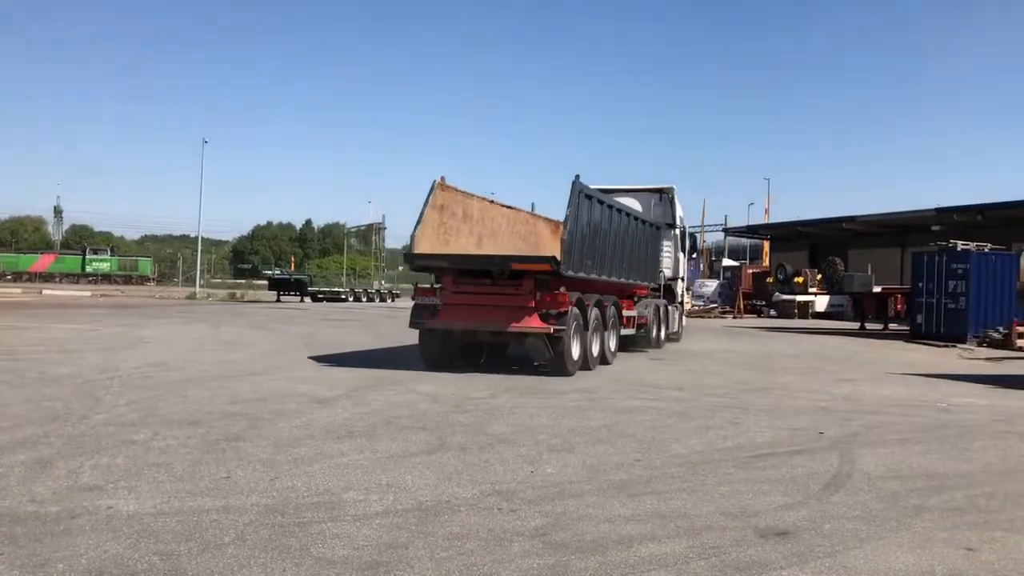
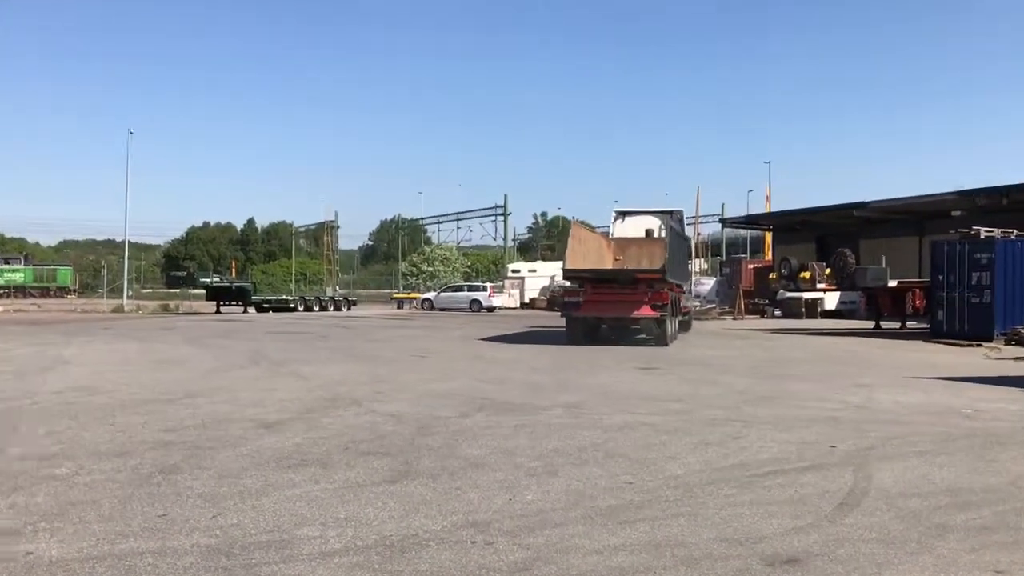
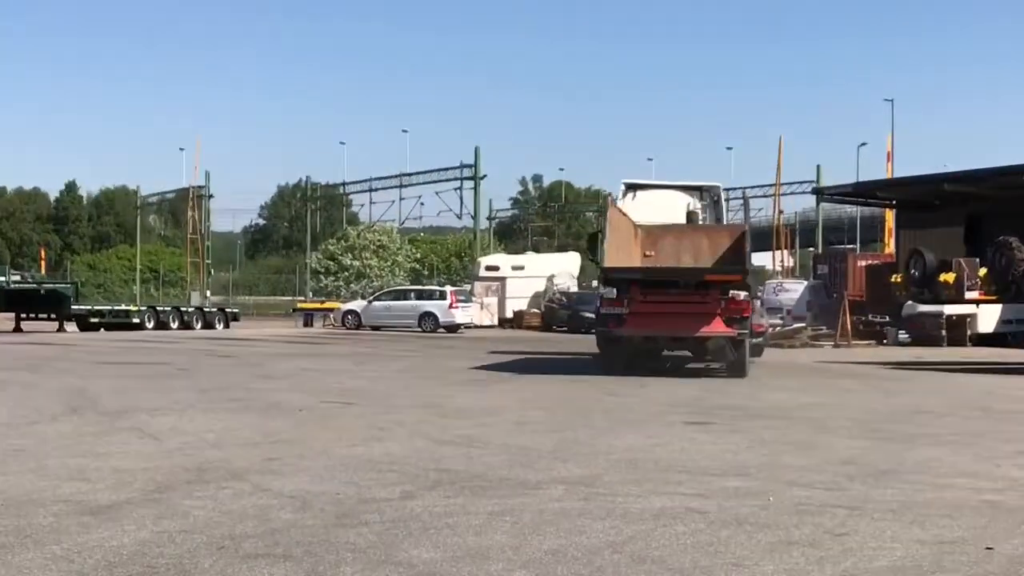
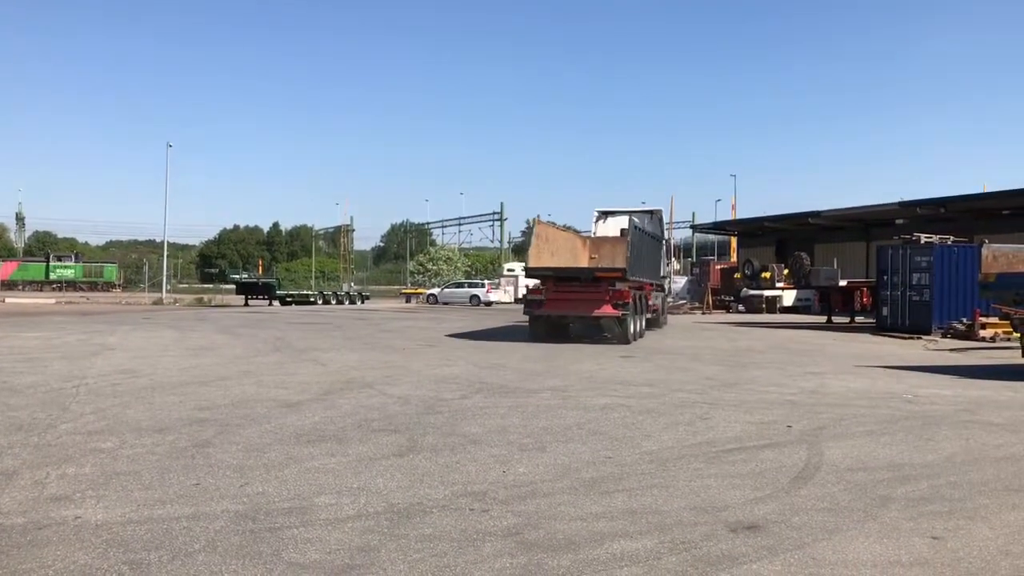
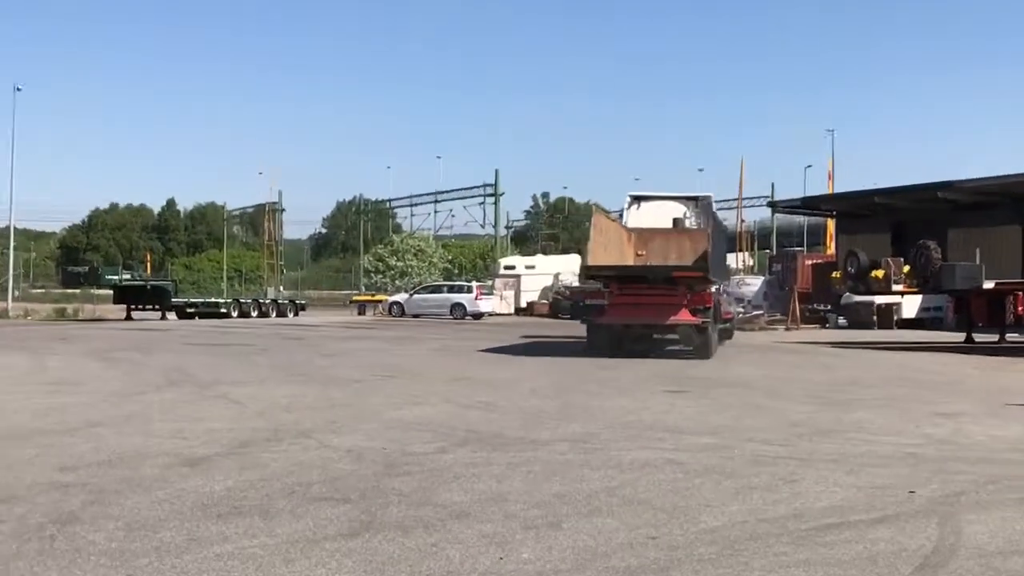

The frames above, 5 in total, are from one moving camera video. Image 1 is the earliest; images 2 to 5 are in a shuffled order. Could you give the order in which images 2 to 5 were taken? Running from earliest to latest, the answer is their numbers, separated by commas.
4, 2, 5, 3
